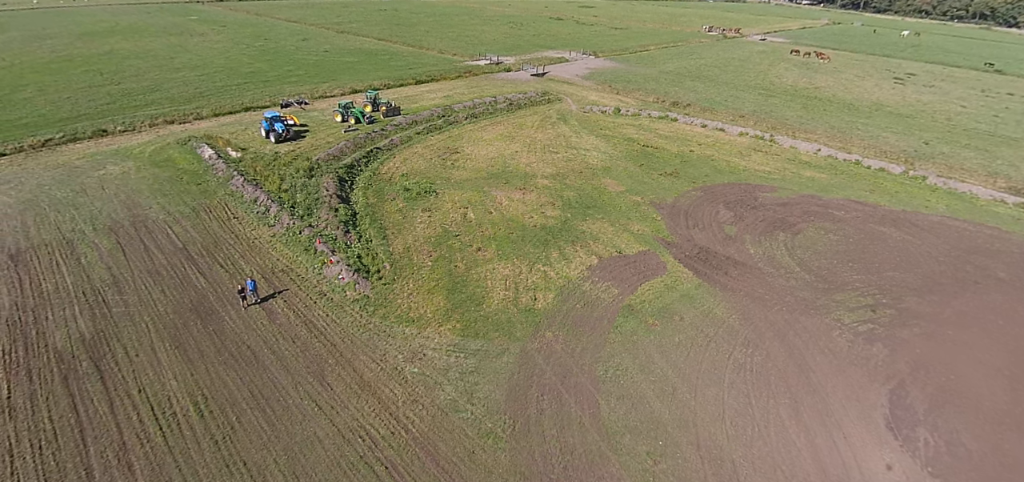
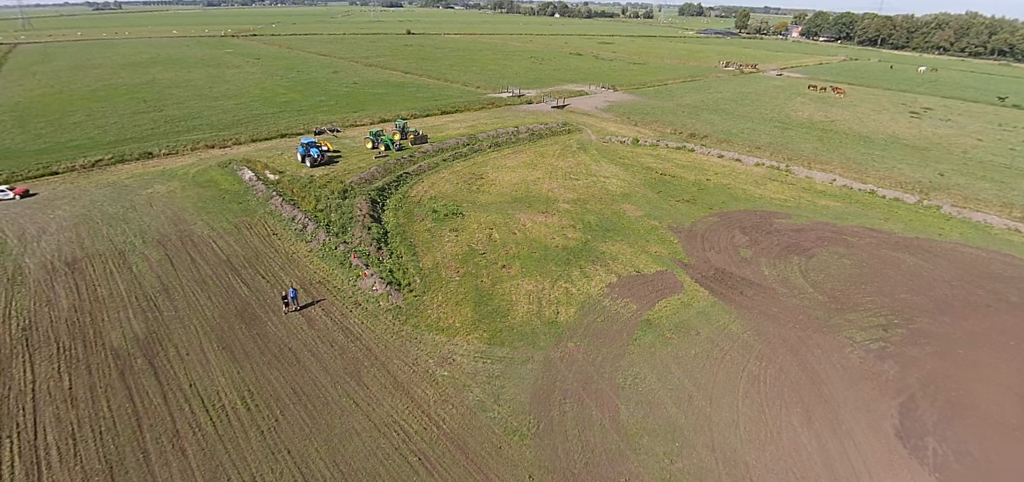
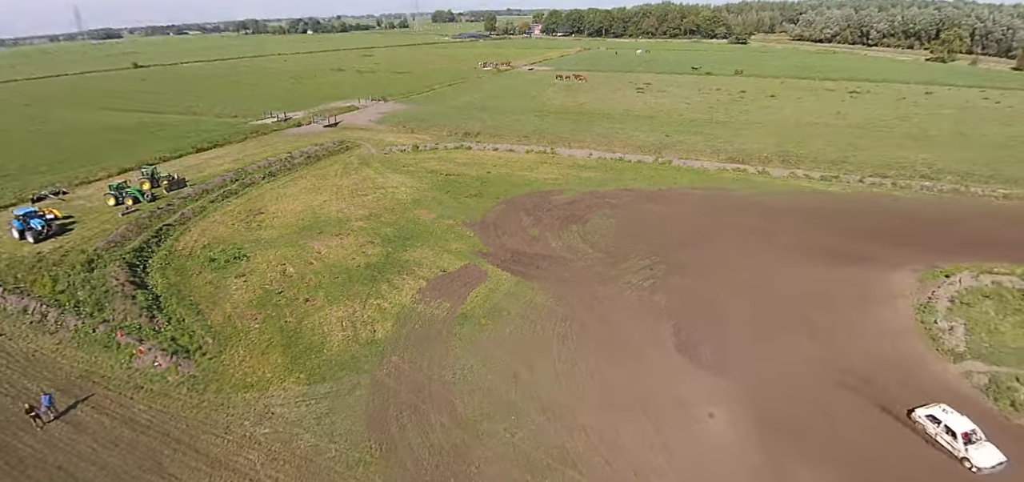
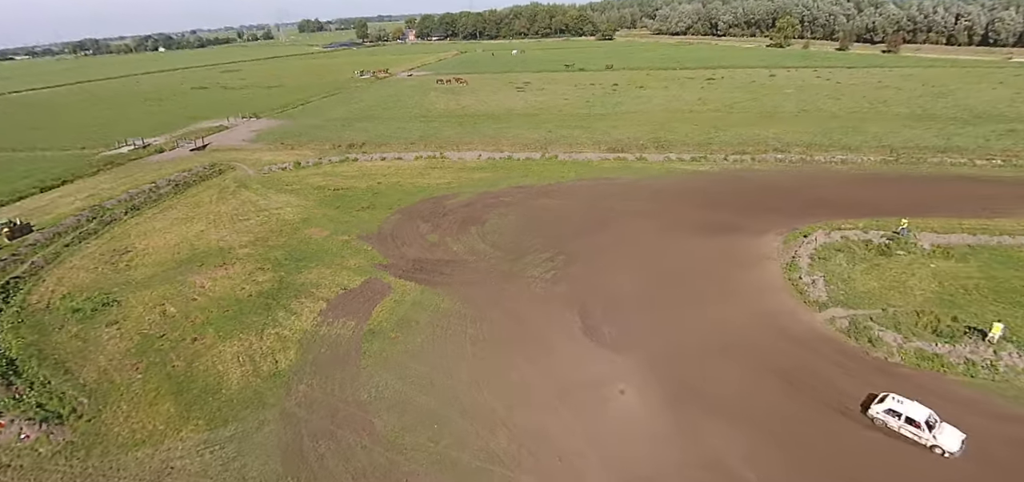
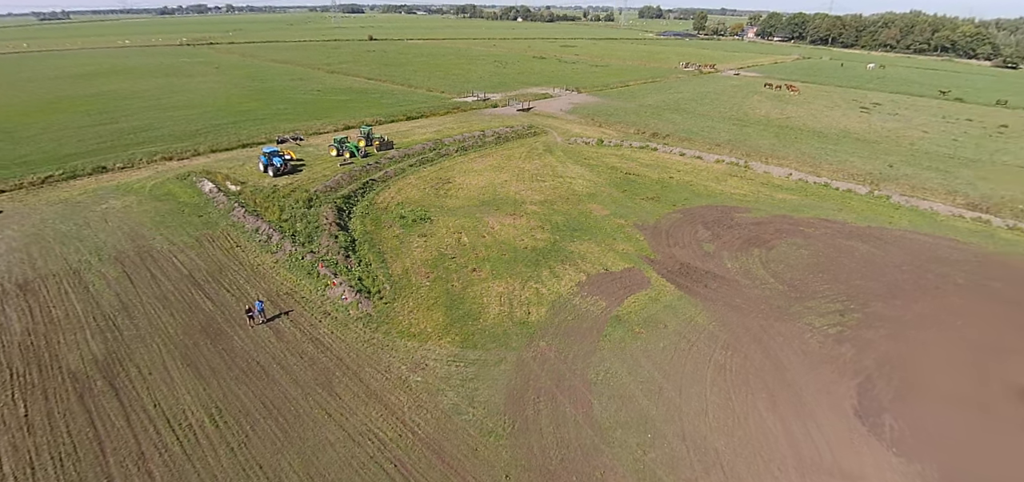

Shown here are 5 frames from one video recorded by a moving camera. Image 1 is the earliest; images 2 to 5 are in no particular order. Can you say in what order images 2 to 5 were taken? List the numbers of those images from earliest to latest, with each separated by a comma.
2, 5, 3, 4
